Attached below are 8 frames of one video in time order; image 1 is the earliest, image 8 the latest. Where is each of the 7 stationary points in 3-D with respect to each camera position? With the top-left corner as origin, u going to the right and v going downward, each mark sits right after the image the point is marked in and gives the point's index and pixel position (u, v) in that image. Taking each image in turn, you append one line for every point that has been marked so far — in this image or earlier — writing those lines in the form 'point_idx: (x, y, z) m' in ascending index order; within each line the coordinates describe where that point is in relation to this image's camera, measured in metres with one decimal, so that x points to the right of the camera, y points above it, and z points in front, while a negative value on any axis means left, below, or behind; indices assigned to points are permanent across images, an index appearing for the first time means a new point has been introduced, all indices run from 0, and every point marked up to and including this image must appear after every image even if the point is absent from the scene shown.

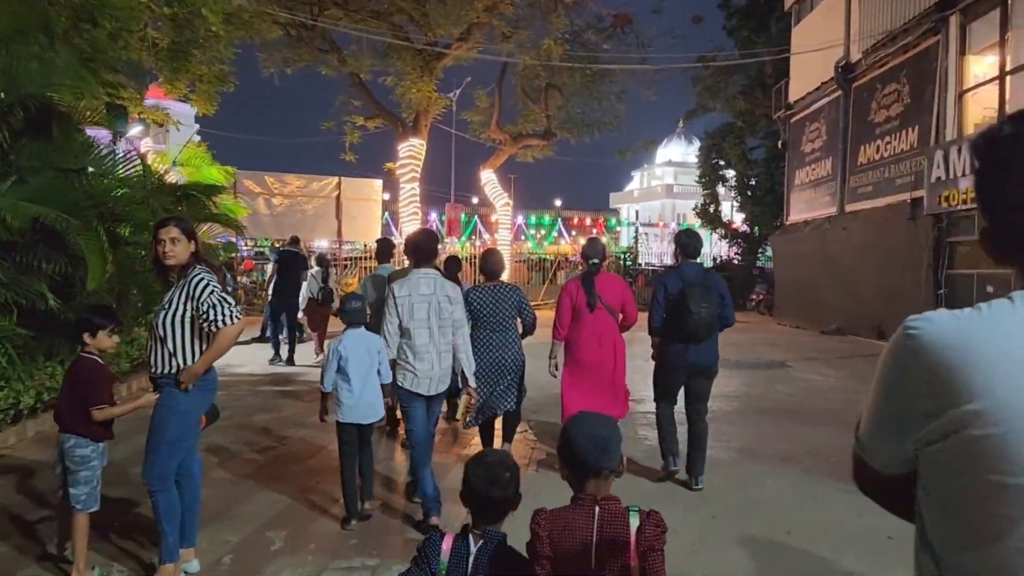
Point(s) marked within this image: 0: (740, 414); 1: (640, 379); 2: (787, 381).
0: (+2.7, -1.5, +9.9) m
1: (+2.0, -1.4, +12.3) m
2: (+4.0, -1.4, +11.9) m
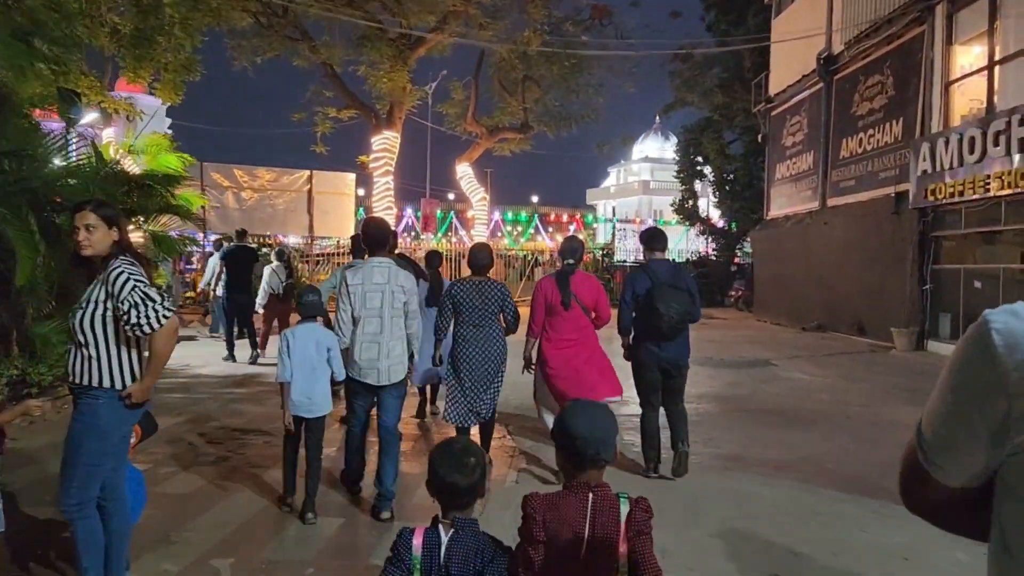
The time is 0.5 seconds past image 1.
0: (+2.5, -1.5, +9.5) m
1: (+1.6, -1.3, +11.9) m
2: (+3.7, -1.3, +11.5) m
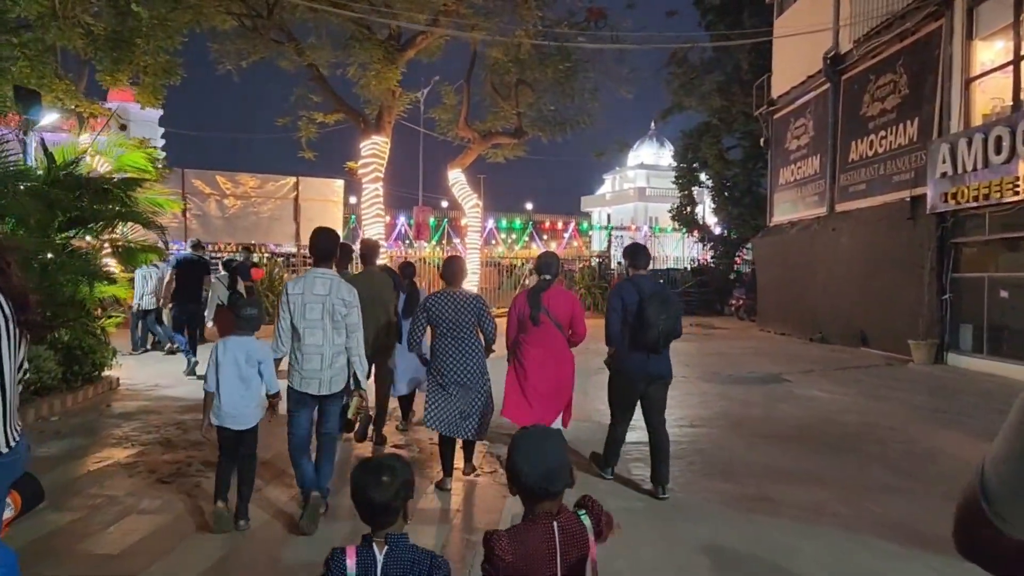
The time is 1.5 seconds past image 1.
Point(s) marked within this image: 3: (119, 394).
0: (+2.4, -1.6, +8.6) m
1: (+1.5, -1.5, +11.0) m
2: (+3.6, -1.4, +10.6) m
3: (-4.7, -1.3, +9.8) m
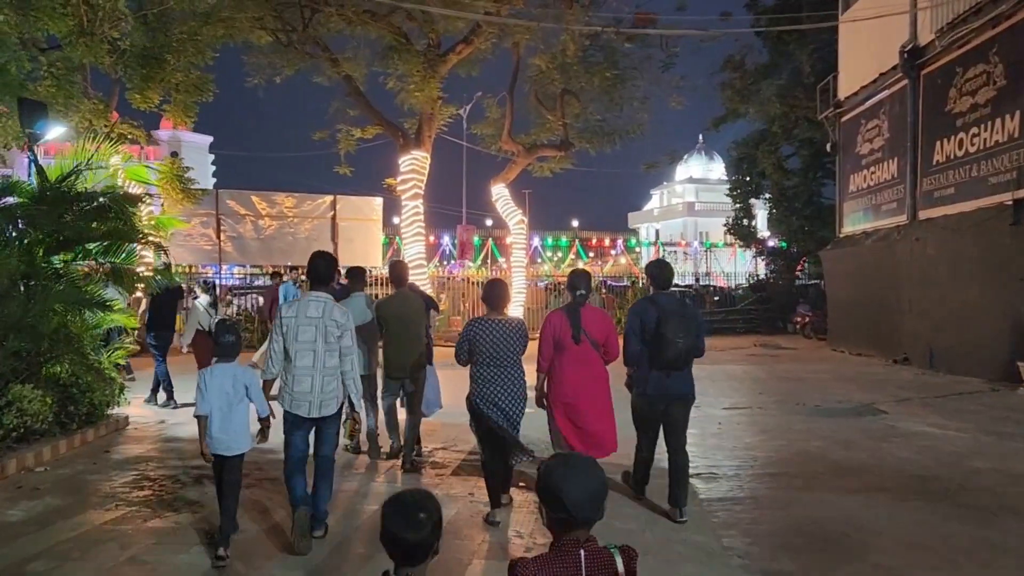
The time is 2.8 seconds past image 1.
0: (+2.9, -1.8, +7.1) m
1: (+2.2, -1.7, +9.6) m
2: (+4.2, -1.6, +9.0) m
3: (-4.1, -1.6, +8.7) m
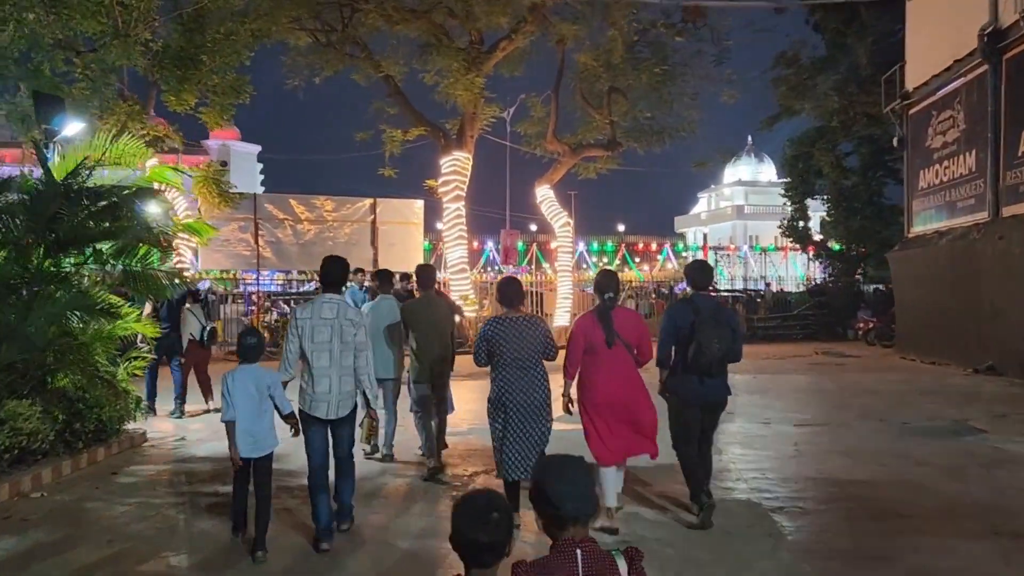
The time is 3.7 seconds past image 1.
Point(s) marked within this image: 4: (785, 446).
0: (+3.3, -1.8, +6.0) m
1: (+2.7, -1.7, +8.5) m
2: (+4.7, -1.7, +7.9) m
3: (-3.7, -1.6, +8.0) m
4: (+3.0, -1.7, +9.1) m
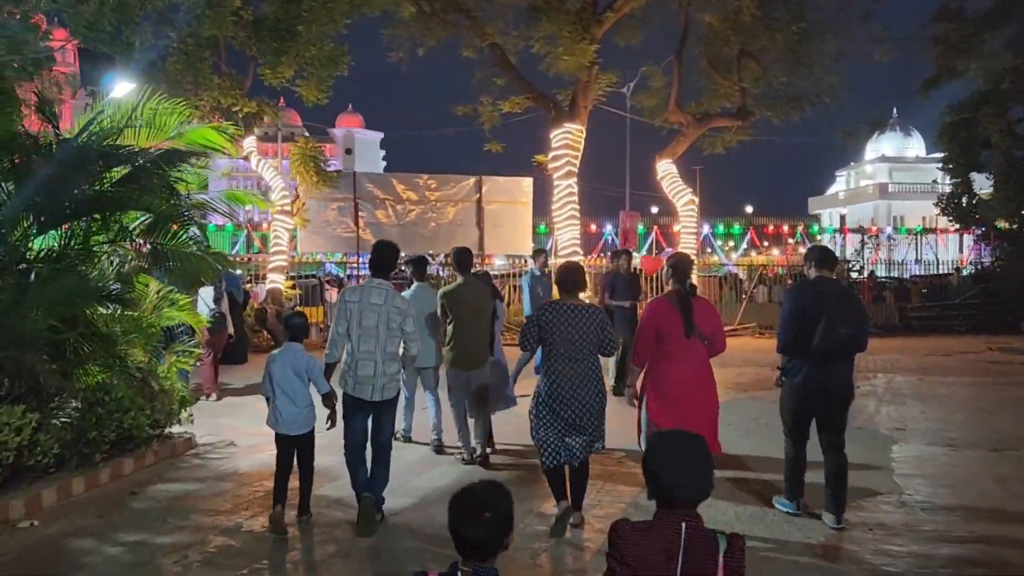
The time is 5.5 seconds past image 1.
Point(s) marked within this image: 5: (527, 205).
0: (+3.8, -1.7, +3.8) m
1: (+3.5, -1.6, +6.4) m
2: (+5.4, -1.6, +5.4) m
3: (-2.8, -1.5, +6.8) m
4: (+4.0, -1.6, +6.8) m
5: (+0.3, +2.0, +19.7) m
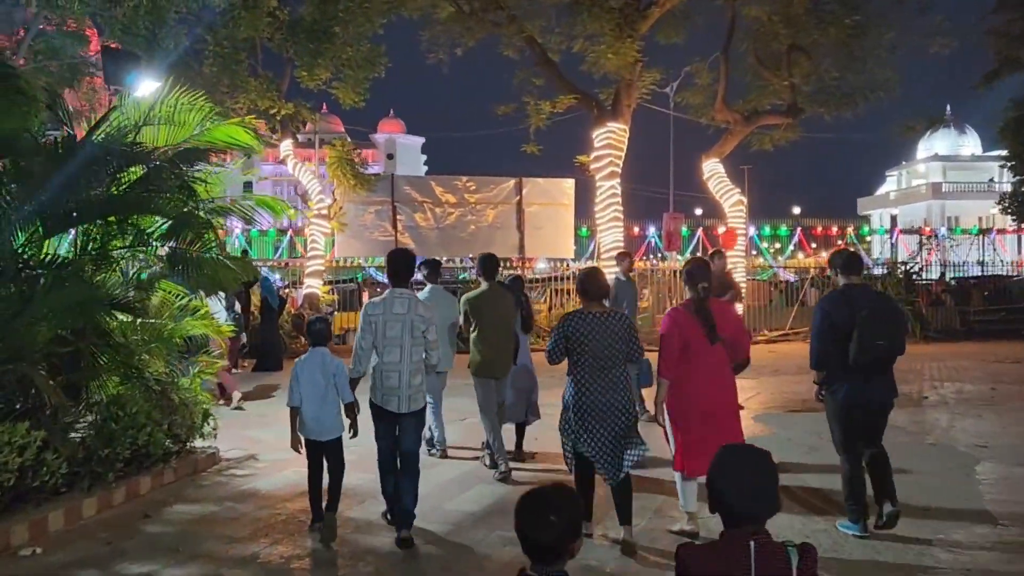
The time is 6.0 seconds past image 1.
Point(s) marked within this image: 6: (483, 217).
0: (+3.9, -1.7, +3.1) m
1: (+3.8, -1.6, +5.6) m
2: (+5.7, -1.6, +4.6) m
3: (-2.5, -1.6, +6.4) m
4: (+4.3, -1.6, +6.1) m
5: (+1.3, +1.9, +19.1) m
6: (-0.7, +1.7, +19.0) m
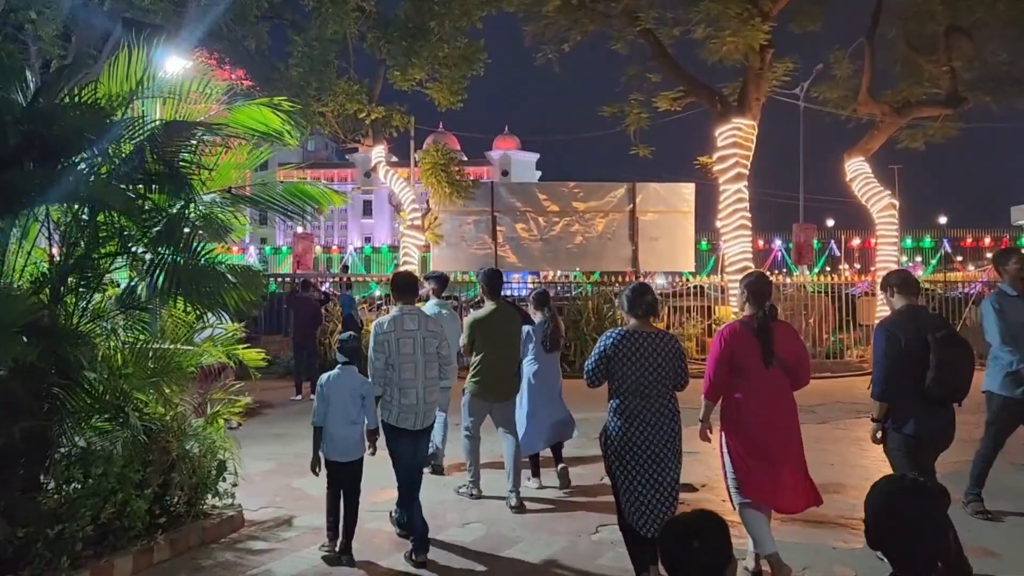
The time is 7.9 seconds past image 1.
0: (+4.0, -1.8, +0.7) m
1: (+4.2, -1.7, +3.2) m
2: (+5.9, -1.6, +1.9) m
3: (-1.9, -1.7, +4.8) m
4: (+4.7, -1.7, +3.6) m
5: (+3.6, +1.5, +17.0) m
6: (+1.6, +1.3, +17.2) m
